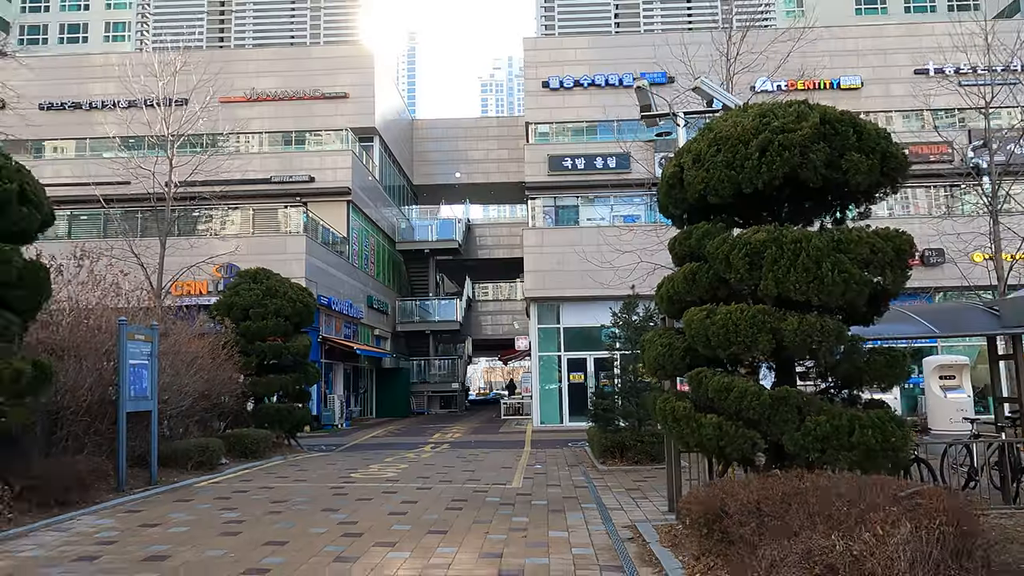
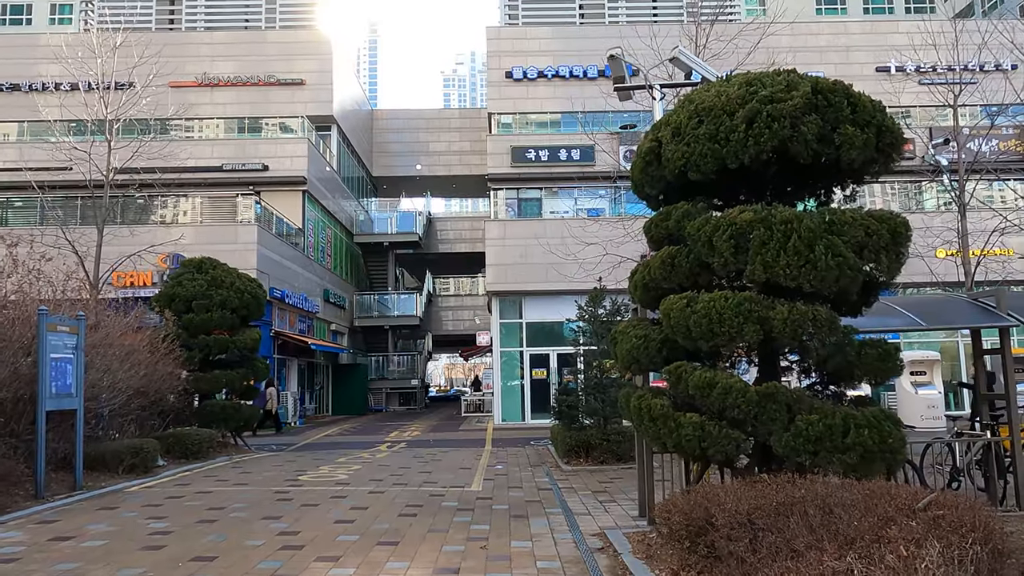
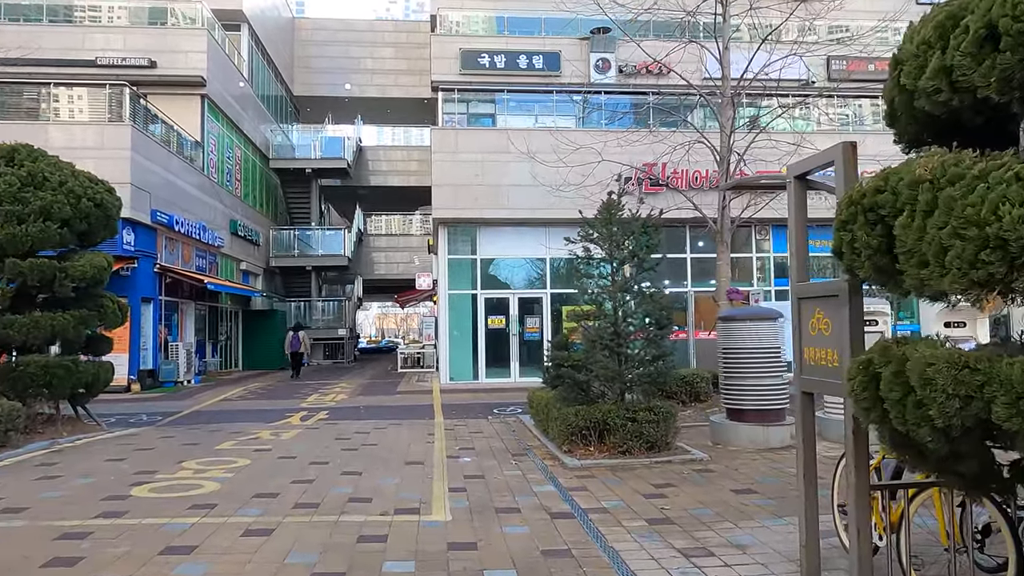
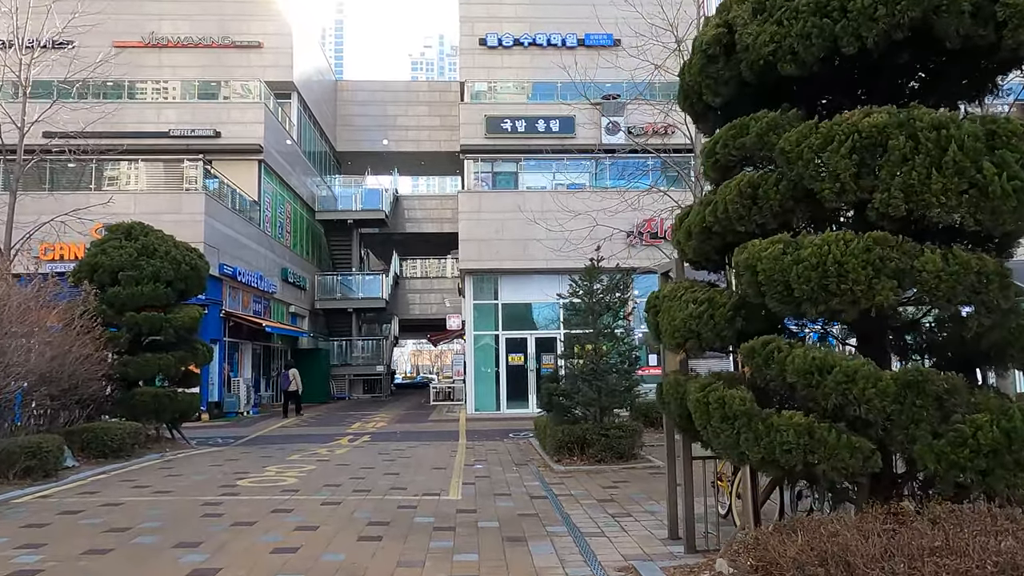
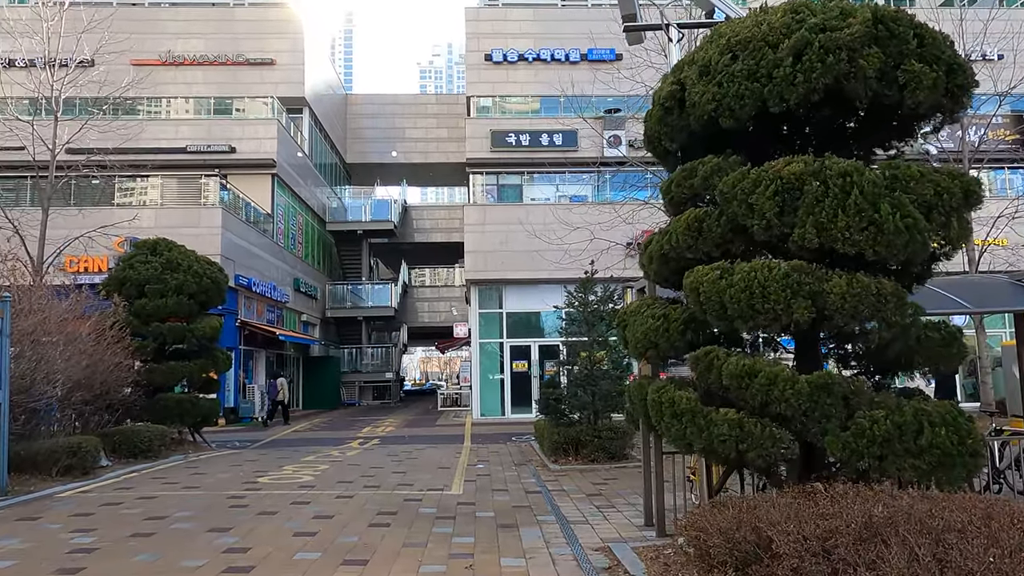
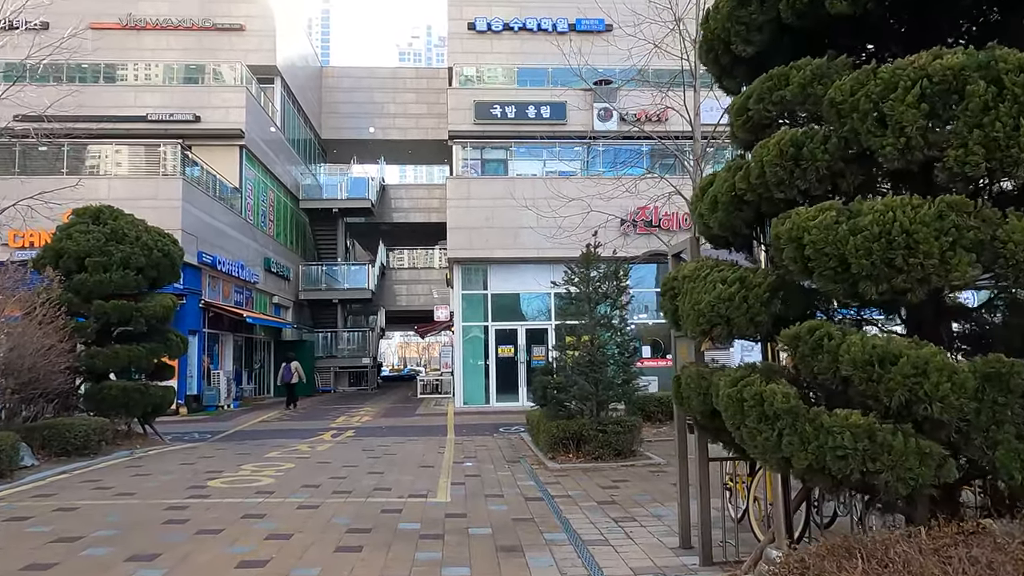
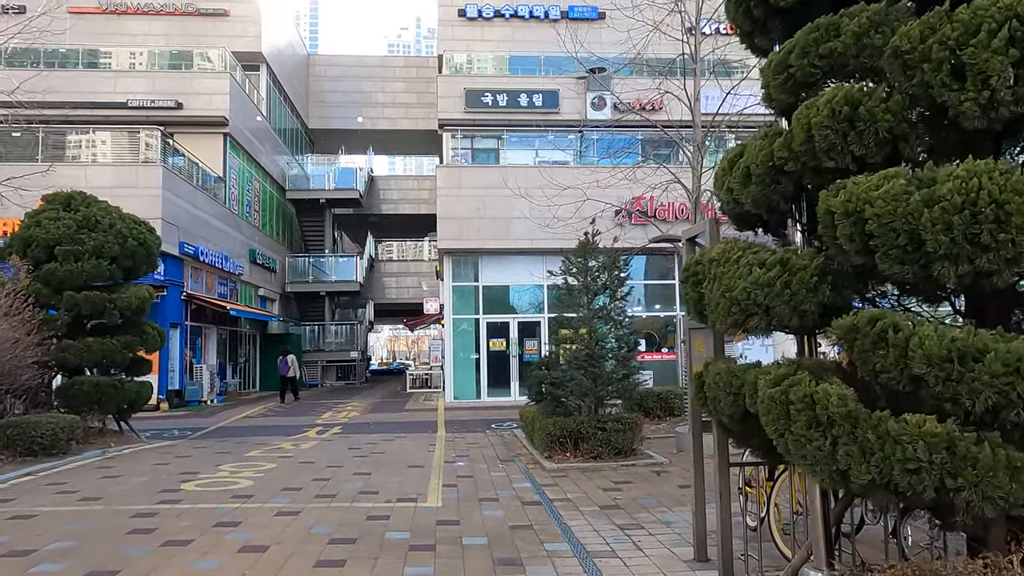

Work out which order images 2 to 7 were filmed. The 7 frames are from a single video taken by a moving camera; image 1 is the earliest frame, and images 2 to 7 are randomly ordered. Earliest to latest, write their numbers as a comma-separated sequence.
2, 5, 4, 6, 7, 3
